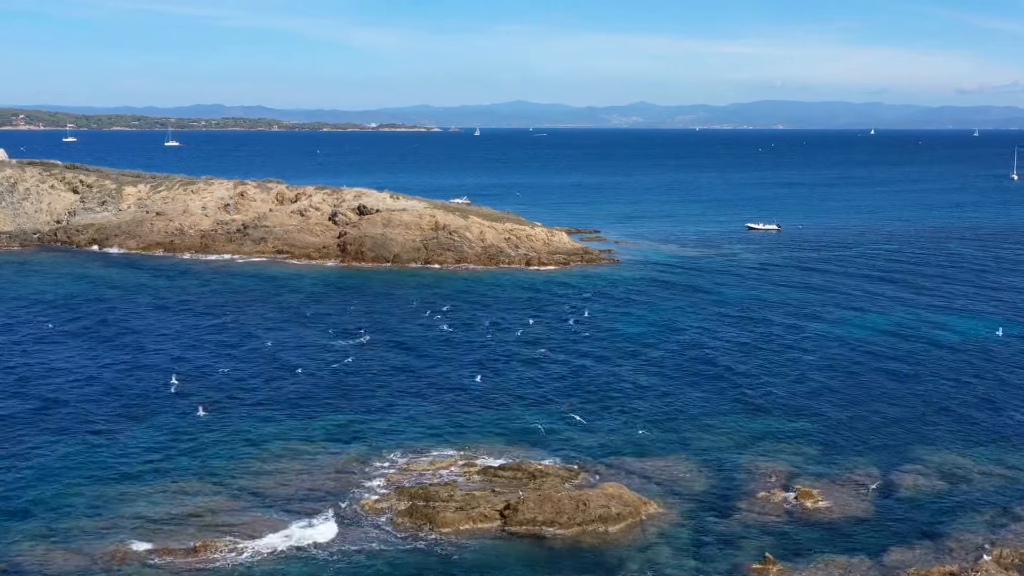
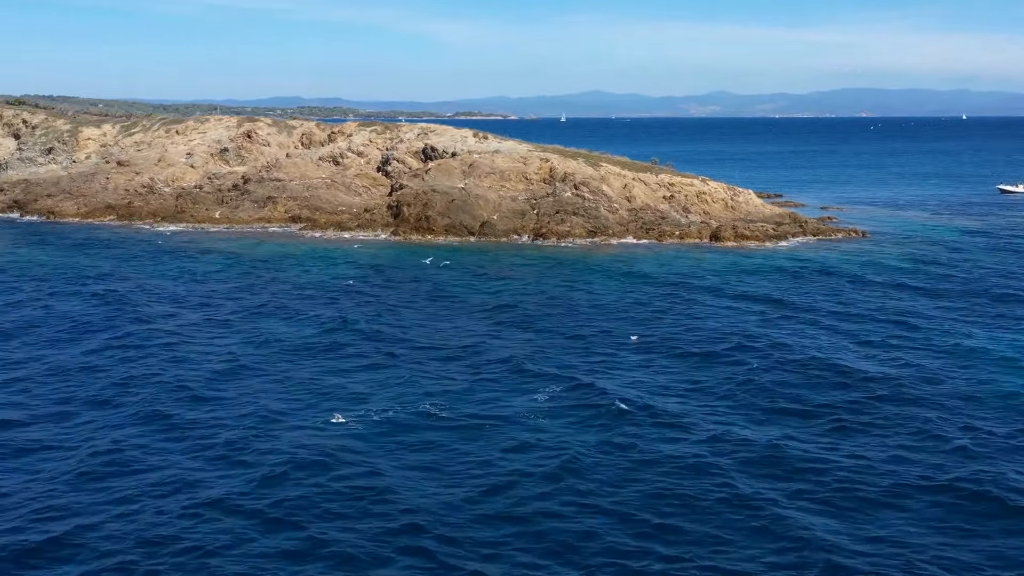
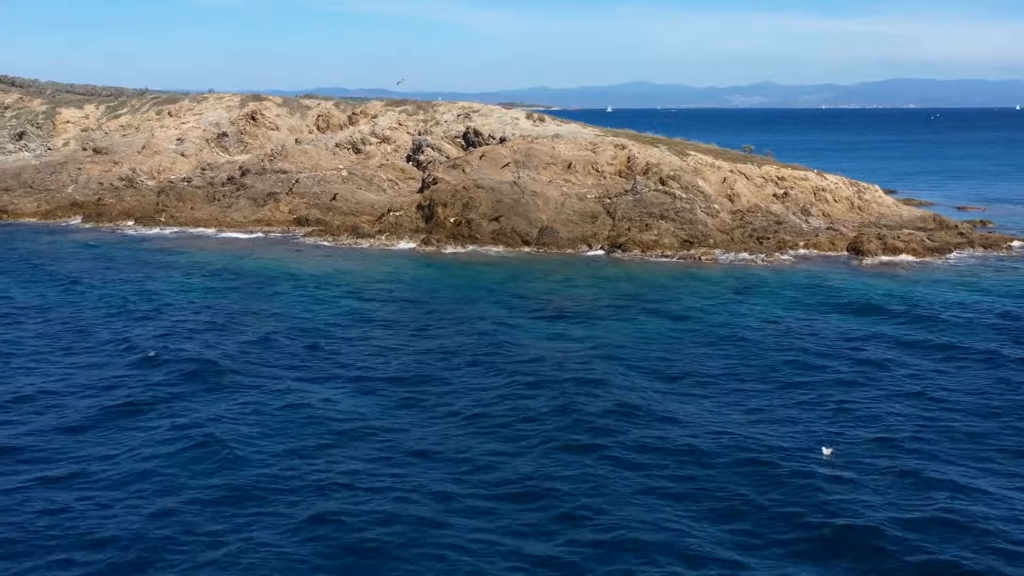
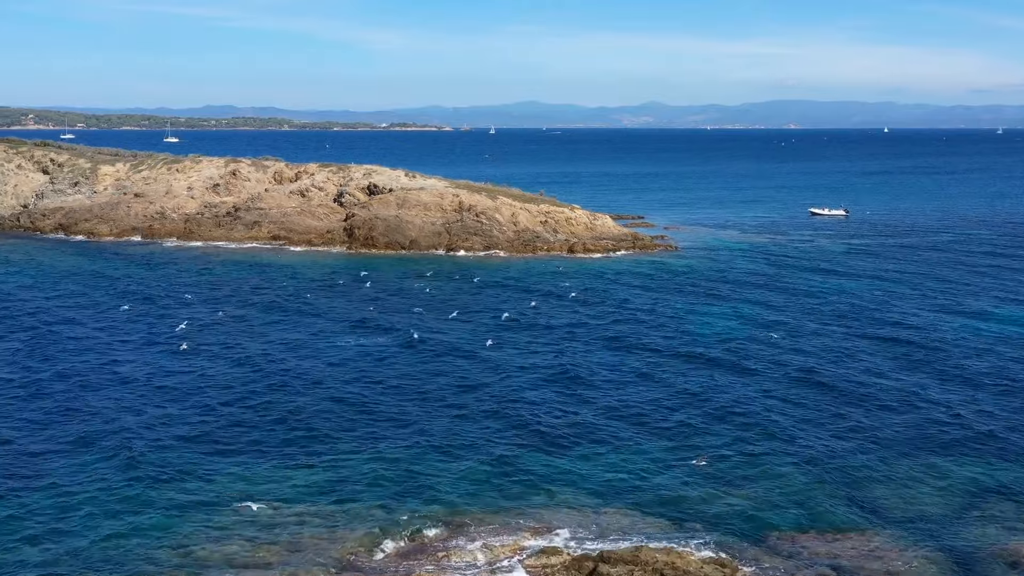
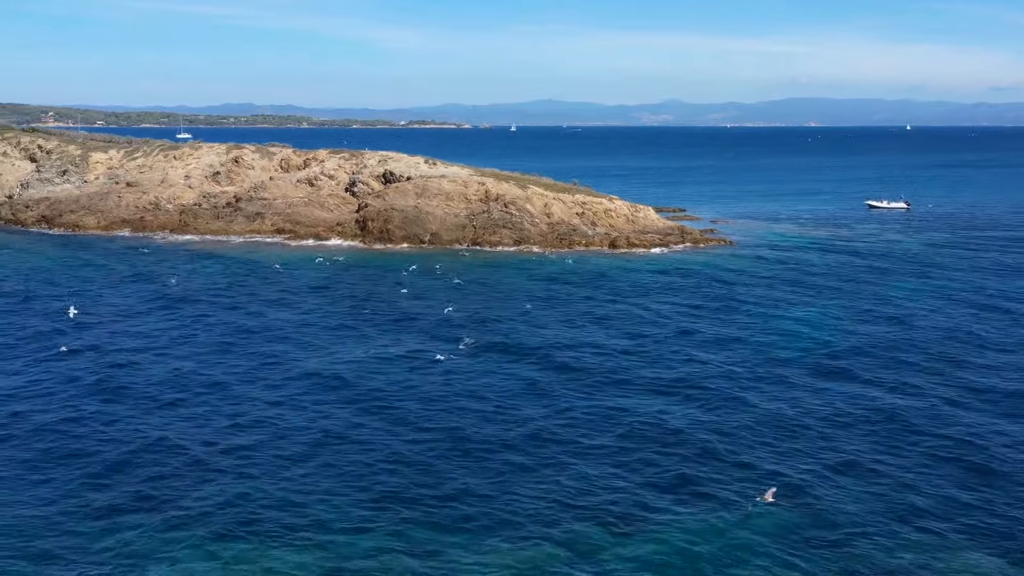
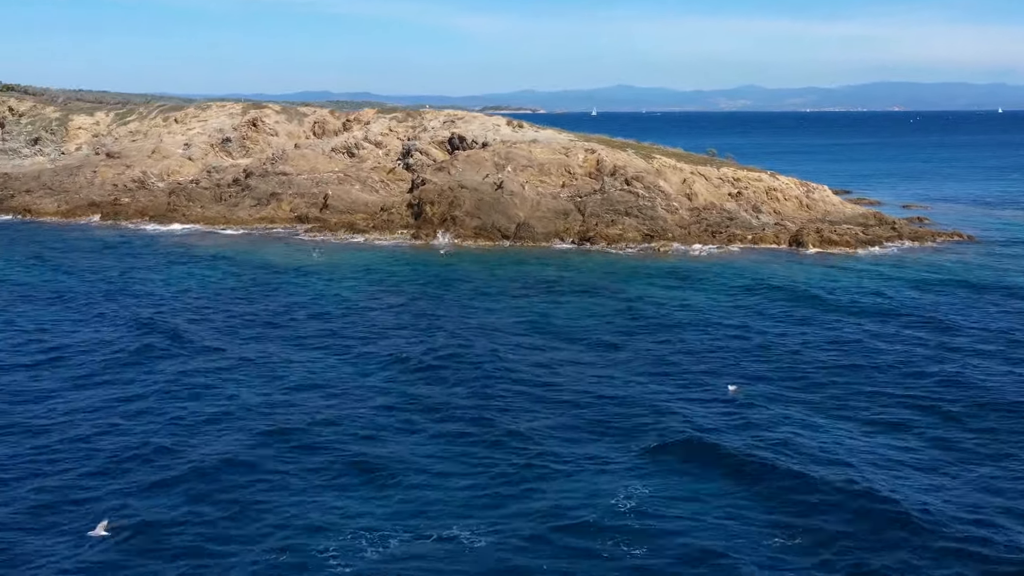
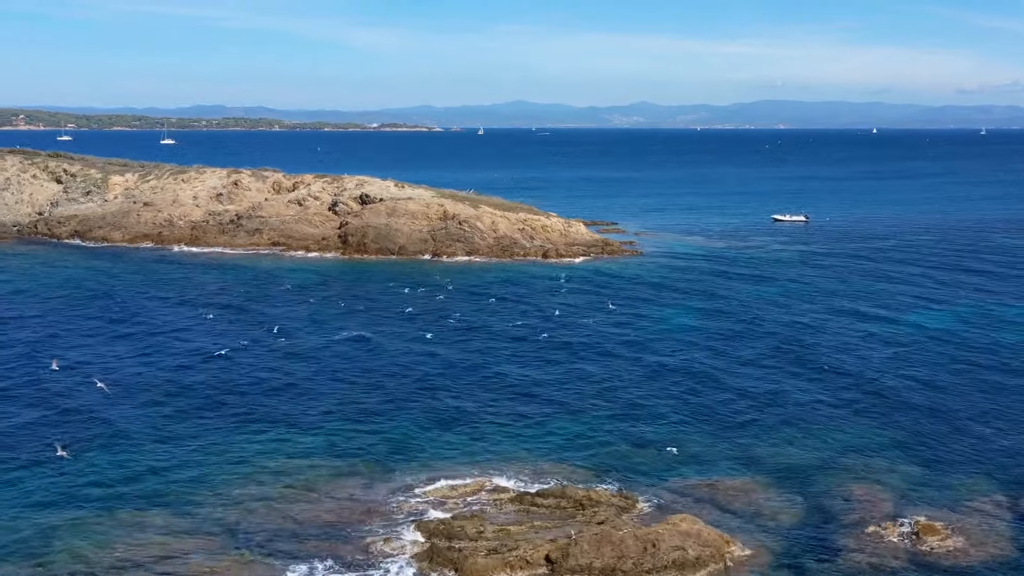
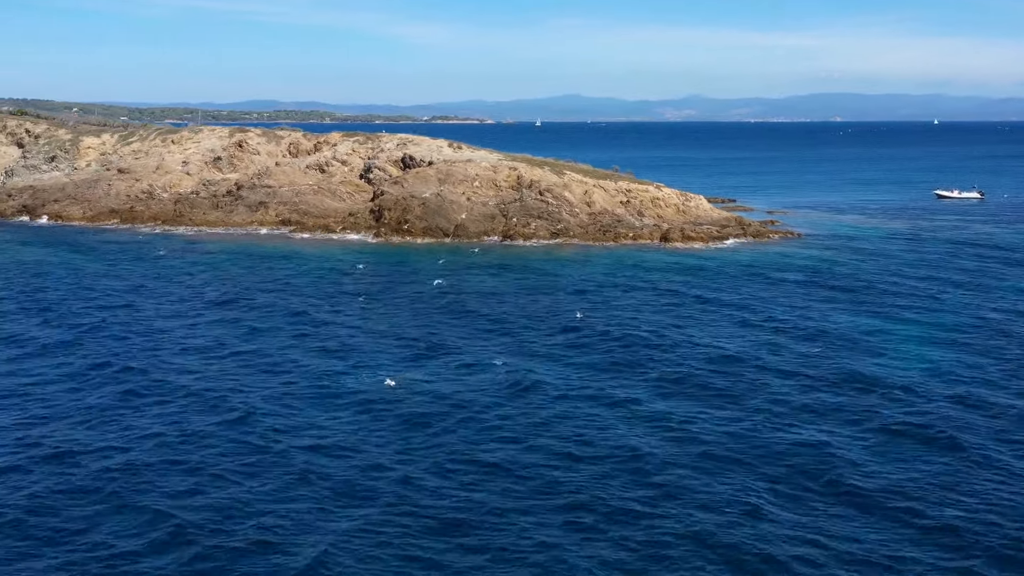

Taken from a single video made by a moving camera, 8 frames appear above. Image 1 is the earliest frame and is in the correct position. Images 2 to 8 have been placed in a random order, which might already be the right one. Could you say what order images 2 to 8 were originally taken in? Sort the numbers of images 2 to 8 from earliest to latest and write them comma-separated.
7, 4, 5, 8, 2, 6, 3
